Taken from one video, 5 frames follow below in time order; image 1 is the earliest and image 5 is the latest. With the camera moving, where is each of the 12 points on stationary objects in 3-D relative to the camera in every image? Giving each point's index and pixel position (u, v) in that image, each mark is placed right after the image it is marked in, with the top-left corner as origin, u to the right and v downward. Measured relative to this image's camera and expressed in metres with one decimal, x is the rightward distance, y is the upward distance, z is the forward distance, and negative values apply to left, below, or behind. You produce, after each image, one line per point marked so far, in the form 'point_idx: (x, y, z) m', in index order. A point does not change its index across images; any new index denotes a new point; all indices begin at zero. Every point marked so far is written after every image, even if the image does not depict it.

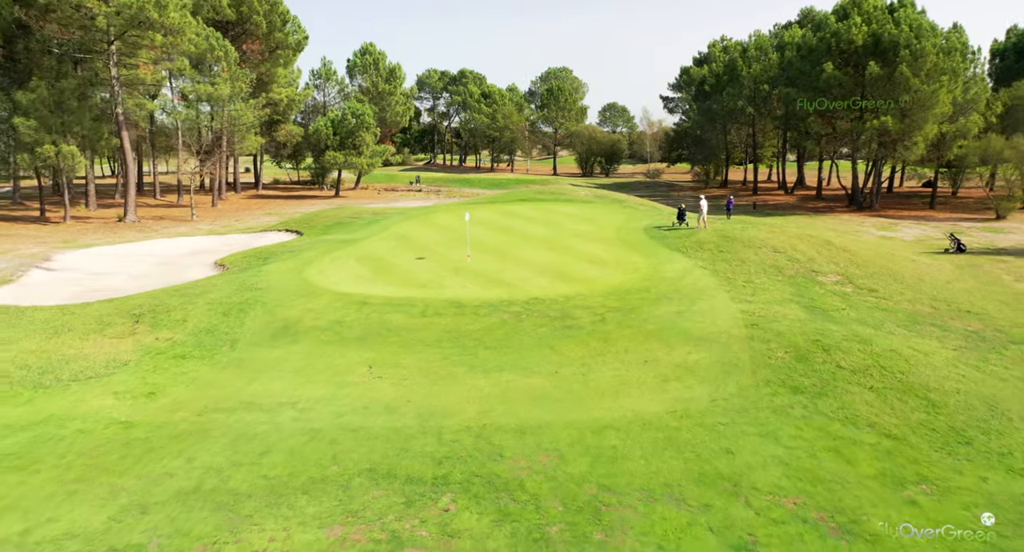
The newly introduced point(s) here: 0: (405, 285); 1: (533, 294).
0: (-2.8, -0.2, +17.4) m
1: (+0.5, -0.5, +16.5) m
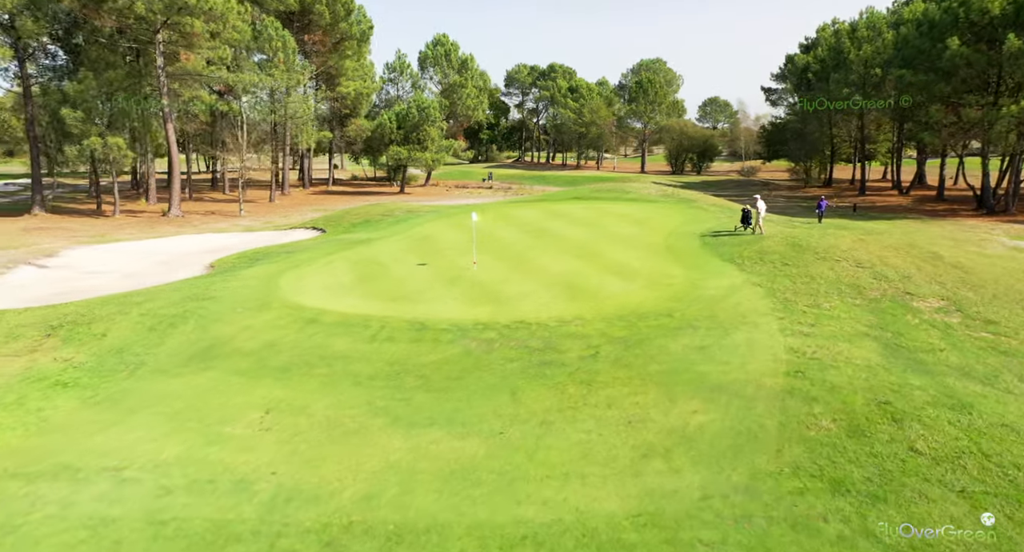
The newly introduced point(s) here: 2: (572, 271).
0: (-3.0, -0.5, +14.7) m
1: (+0.2, -0.8, +13.3) m
2: (+1.7, +0.1, +18.3) m
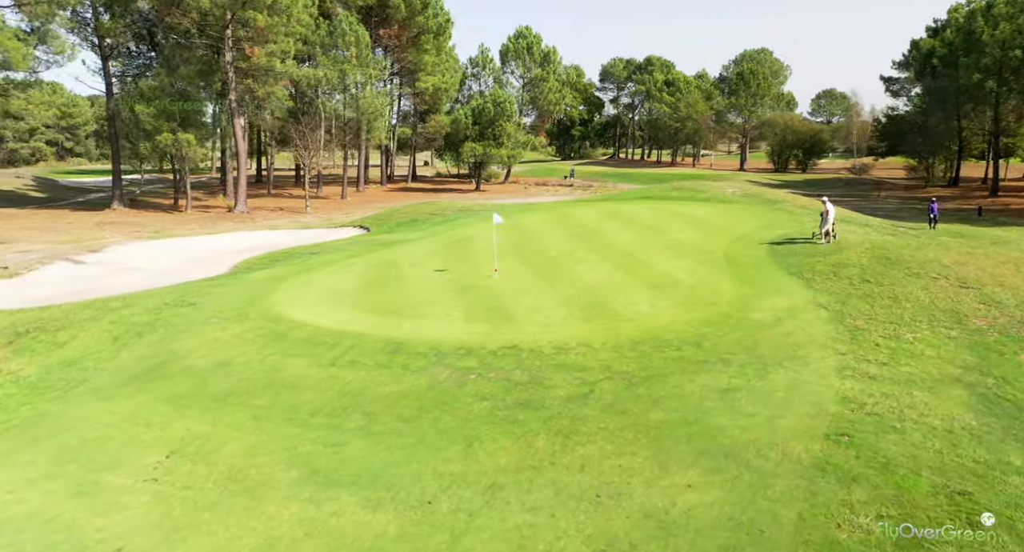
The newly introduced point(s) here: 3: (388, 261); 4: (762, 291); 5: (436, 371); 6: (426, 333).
0: (-2.9, -0.7, +13.1) m
1: (+0.1, -1.1, +11.3) m
2: (+2.3, -0.2, +16.0) m
3: (-3.6, +0.4, +18.7) m
4: (+5.8, -0.4, +15.1) m
5: (-1.2, -1.4, +10.2) m
6: (-1.6, -1.0, +11.8) m
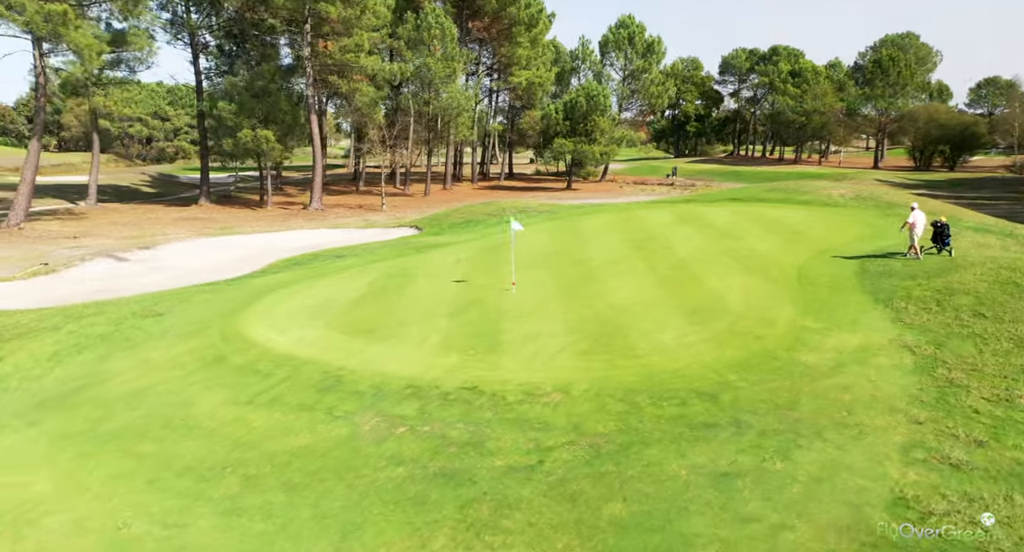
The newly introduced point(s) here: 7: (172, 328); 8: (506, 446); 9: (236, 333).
0: (-3.0, -1.0, +11.4) m
1: (-0.5, -1.5, +9.2) m
2: (+2.5, -0.7, +13.4) m
3: (-2.7, +0.1, +17.0) m
4: (+5.8, -0.9, +11.9) m
5: (-1.9, -1.8, +8.3) m
6: (-2.0, -1.3, +9.9) m
7: (-5.9, -0.9, +11.3) m
8: (-0.1, -2.0, +7.8) m
9: (-4.7, -1.0, +11.1) m
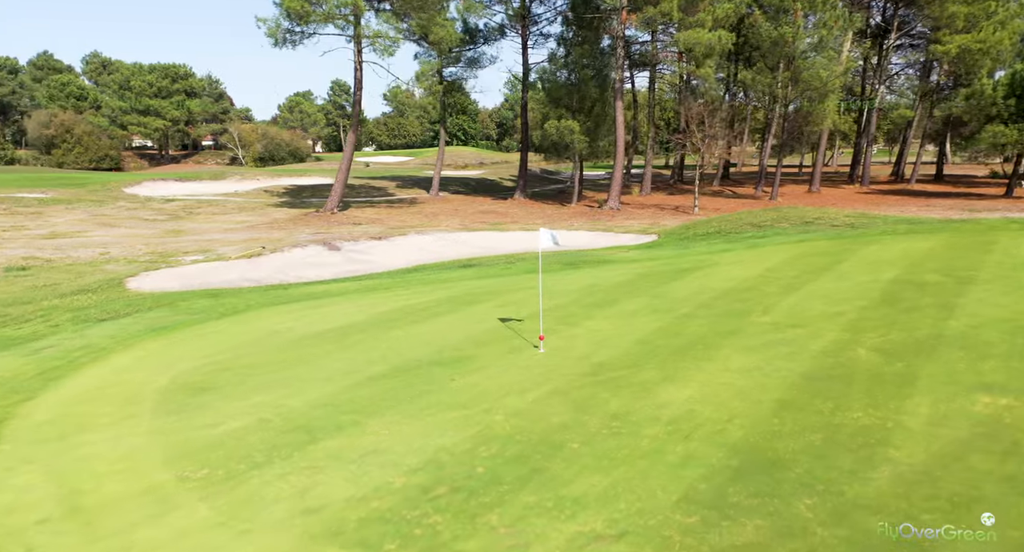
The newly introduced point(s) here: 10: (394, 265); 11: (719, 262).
0: (-4.2, -1.3, +8.4) m
1: (-3.5, -2.0, +5.1) m
2: (+1.5, -1.6, +6.7) m
3: (-0.5, -0.4, +12.7) m
4: (+3.2, -2.1, +3.5) m
5: (-5.2, -2.1, +5.2) m
6: (-4.2, -1.6, +6.6) m
7: (-6.5, -0.9, +10.0) m
8: (-4.1, -2.5, +3.7) m
9: (-5.7, -1.1, +9.1) m
10: (-3.6, +0.5, +20.0) m
11: (+4.8, +0.4, +15.2) m
